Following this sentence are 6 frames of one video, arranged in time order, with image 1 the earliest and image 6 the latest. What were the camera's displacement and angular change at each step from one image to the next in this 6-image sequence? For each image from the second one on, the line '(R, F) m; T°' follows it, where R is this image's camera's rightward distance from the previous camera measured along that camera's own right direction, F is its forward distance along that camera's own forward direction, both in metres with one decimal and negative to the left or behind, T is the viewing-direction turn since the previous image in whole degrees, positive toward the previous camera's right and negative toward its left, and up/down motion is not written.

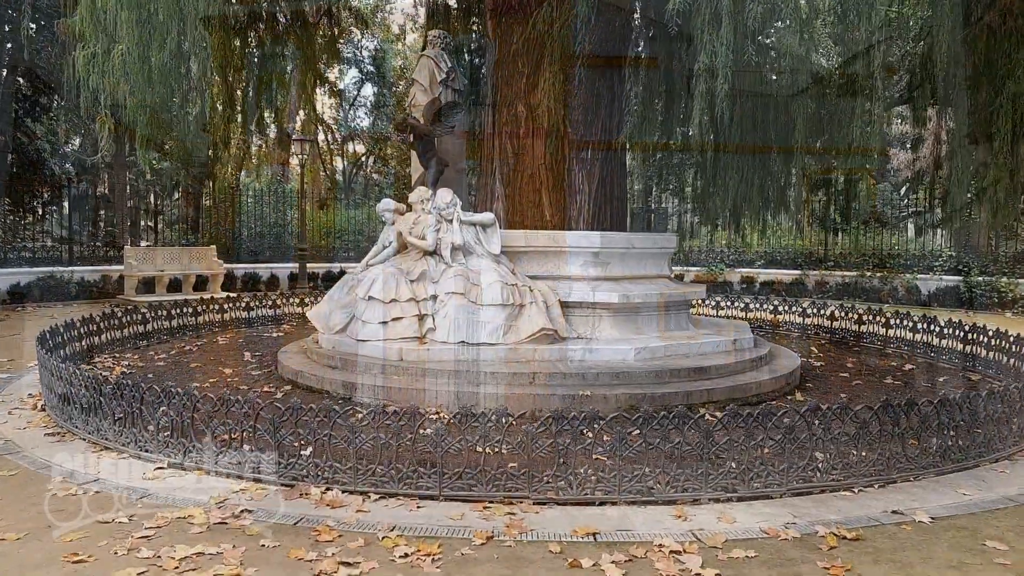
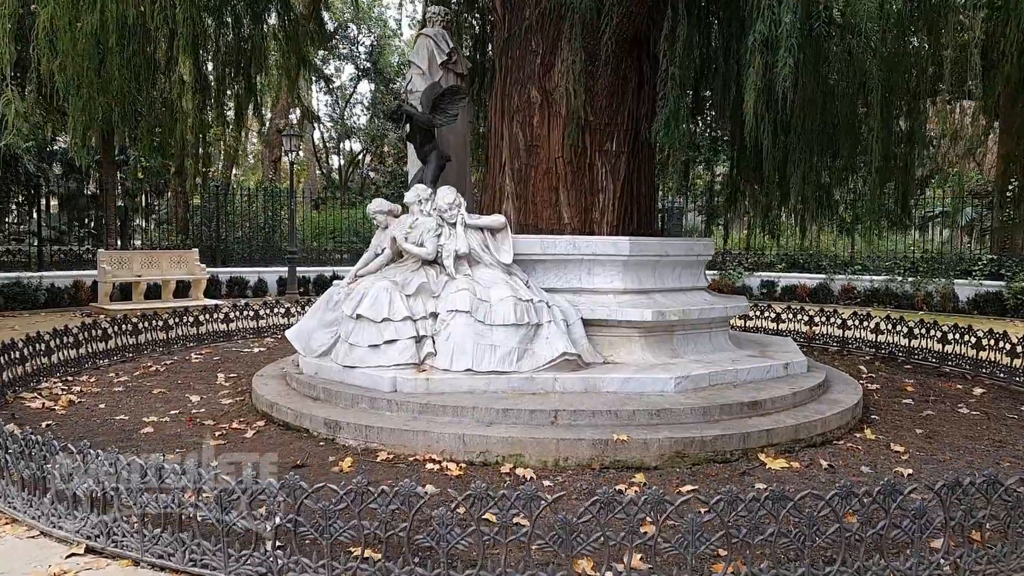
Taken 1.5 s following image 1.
(-0.1, +1.1) m; 0°
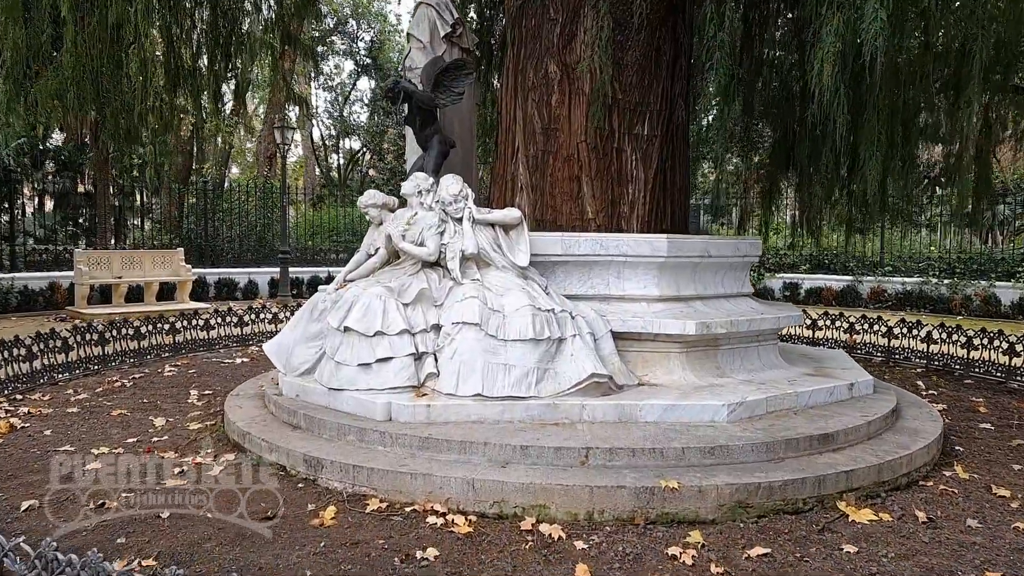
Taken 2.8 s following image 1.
(-0.1, +0.9) m; 0°
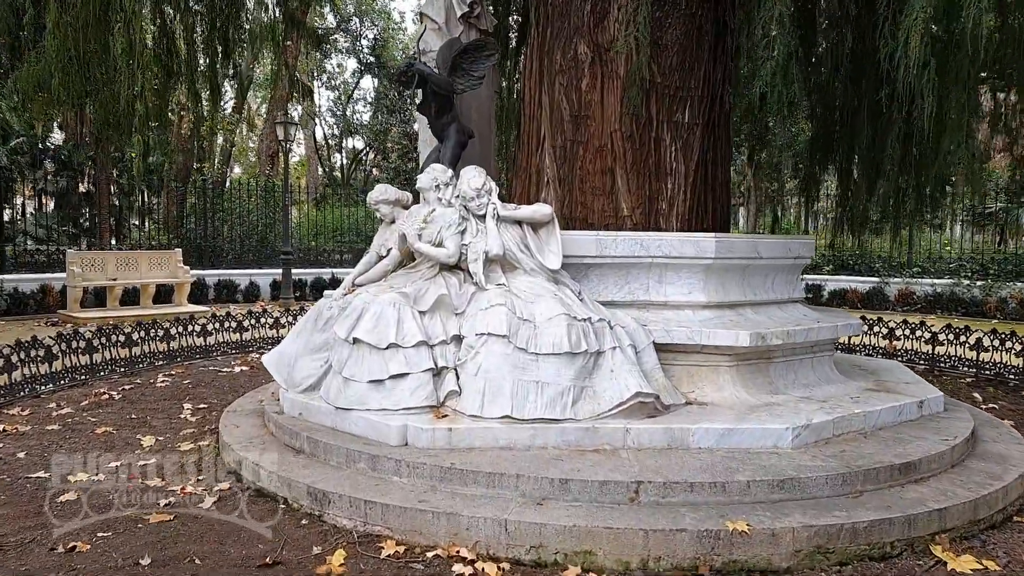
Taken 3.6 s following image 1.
(-0.2, +0.6) m; 0°
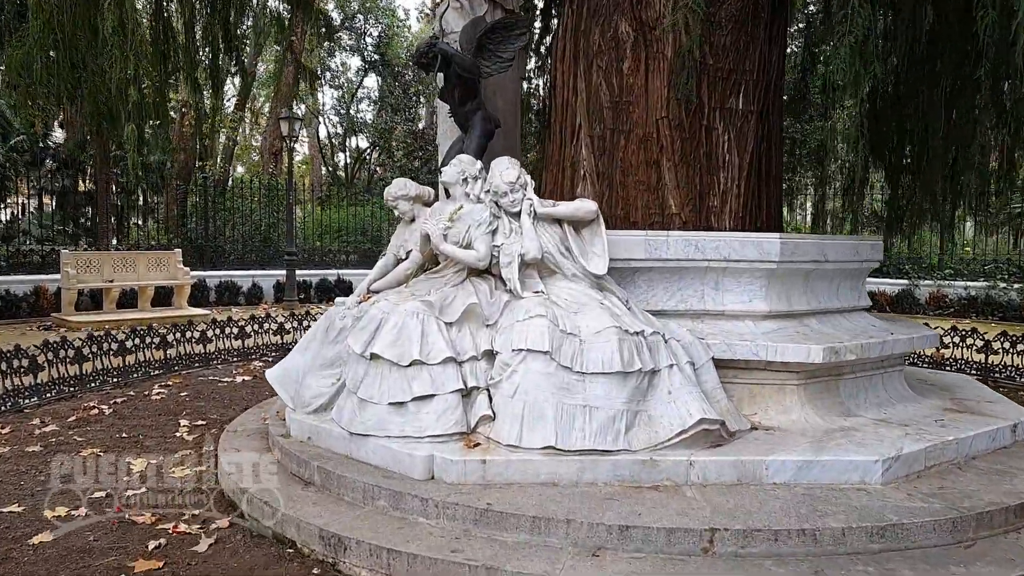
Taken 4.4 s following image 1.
(-0.2, +0.6) m; 0°
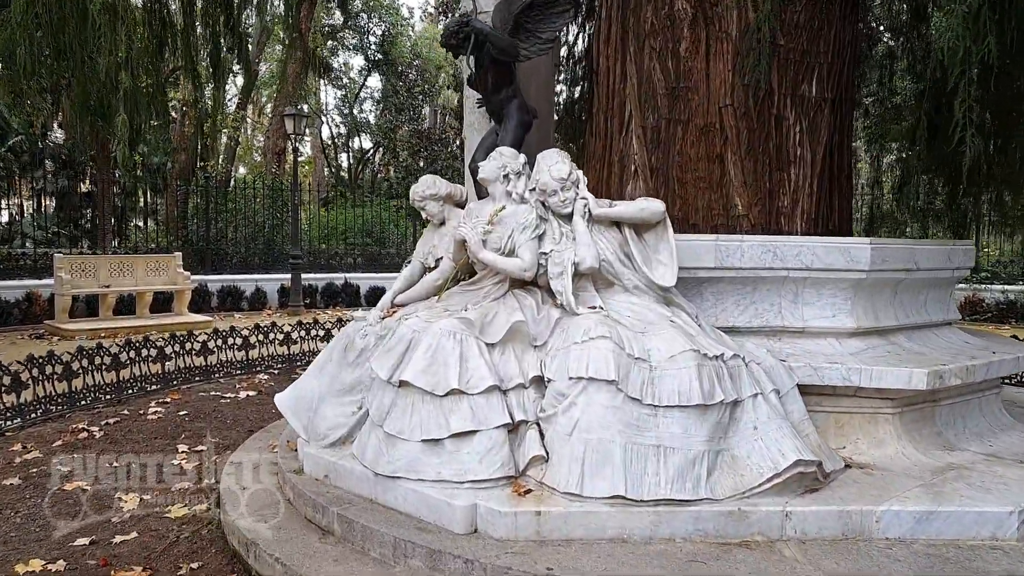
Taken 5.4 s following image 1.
(-0.2, +0.6) m; 0°
